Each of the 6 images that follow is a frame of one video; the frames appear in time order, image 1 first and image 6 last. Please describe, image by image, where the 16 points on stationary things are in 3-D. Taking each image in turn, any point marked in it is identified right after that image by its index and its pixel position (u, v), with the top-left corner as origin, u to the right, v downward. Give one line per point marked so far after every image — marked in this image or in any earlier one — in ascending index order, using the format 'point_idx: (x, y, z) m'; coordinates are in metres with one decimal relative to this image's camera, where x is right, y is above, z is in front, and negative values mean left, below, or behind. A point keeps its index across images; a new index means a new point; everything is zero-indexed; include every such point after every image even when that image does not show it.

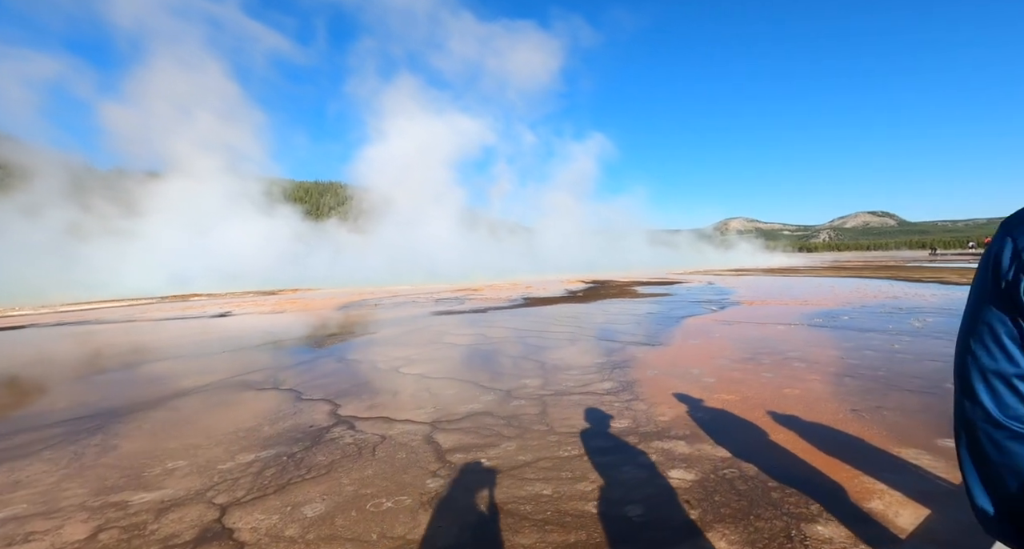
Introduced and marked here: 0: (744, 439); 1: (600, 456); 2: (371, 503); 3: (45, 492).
0: (+2.3, -1.6, +4.5) m
1: (+0.8, -1.6, +4.0) m
2: (-0.9, -1.5, +3.2) m
3: (-3.2, -1.5, +3.3) m
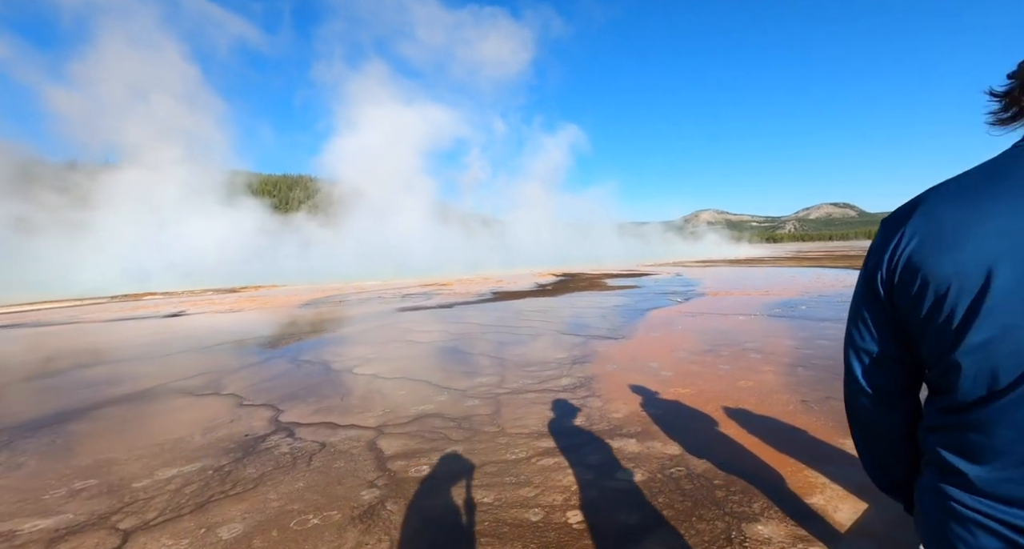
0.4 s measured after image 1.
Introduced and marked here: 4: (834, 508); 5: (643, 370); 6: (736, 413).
0: (+1.8, -1.5, +4.5) m
1: (+0.3, -1.5, +3.9) m
2: (-1.3, -1.5, +2.9) m
3: (-3.7, -1.5, +2.9) m
4: (+2.1, -1.5, +3.1) m
5: (+1.9, -1.4, +6.9) m
6: (+2.4, -1.5, +5.0) m
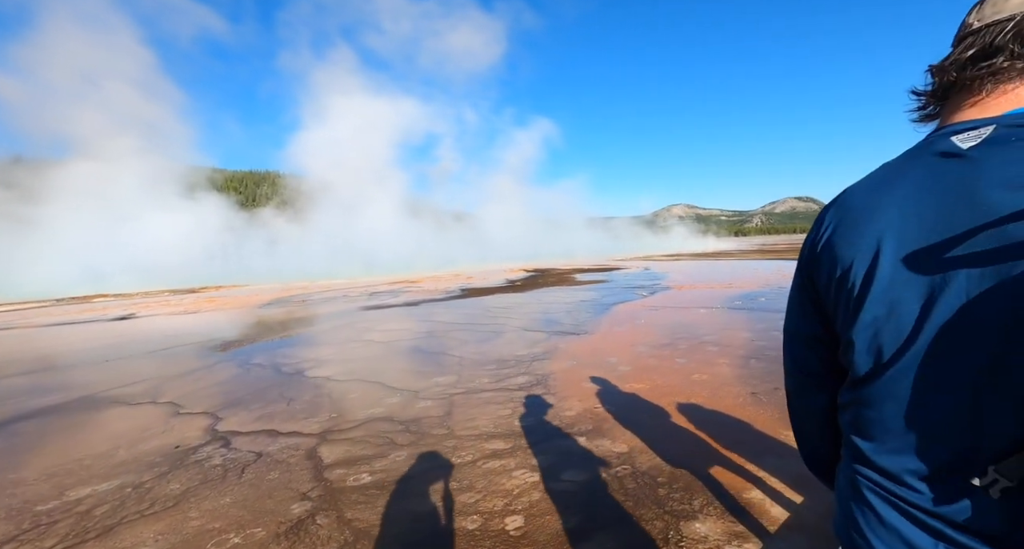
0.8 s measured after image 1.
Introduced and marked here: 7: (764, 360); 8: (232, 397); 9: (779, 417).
0: (+1.3, -1.5, +4.5) m
1: (-0.1, -1.5, +3.8) m
2: (-1.7, -1.6, +2.8) m
3: (-4.0, -1.6, +2.6) m
4: (+1.7, -1.5, +3.1) m
5: (+1.3, -1.3, +6.9) m
6: (+1.9, -1.4, +5.0) m
7: (+3.7, -1.3, +6.9) m
8: (-3.4, -1.5, +5.7) m
9: (+2.7, -1.4, +4.7) m
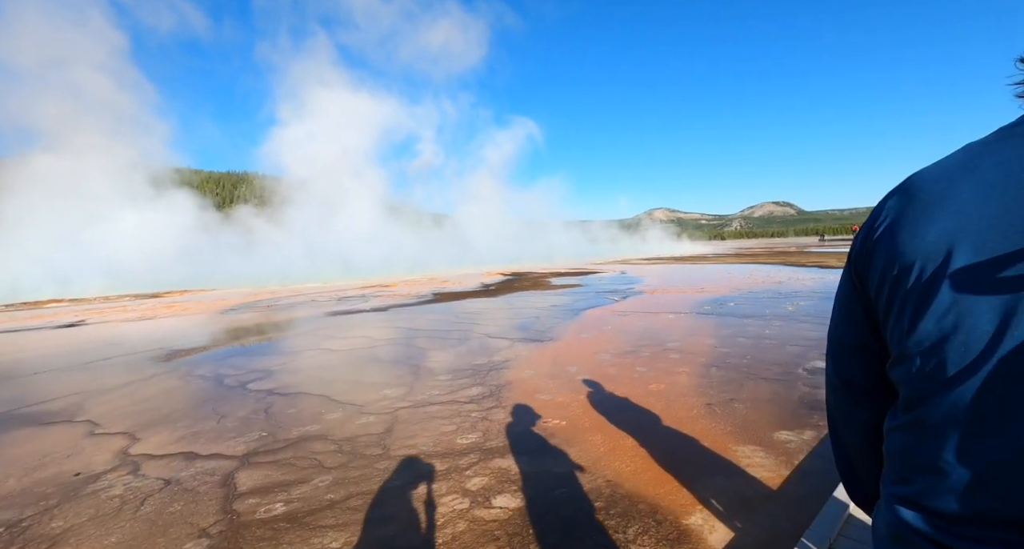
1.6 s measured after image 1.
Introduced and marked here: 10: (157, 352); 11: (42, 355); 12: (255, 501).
0: (+0.8, -1.6, +4.3) m
1: (-0.6, -1.6, +3.5) m
2: (-2.2, -1.6, +2.4) m
3: (-4.5, -1.6, +2.2) m
4: (+1.2, -1.6, +2.9) m
5: (+0.7, -1.4, +6.7) m
6: (+1.3, -1.5, +4.9) m
7: (+3.1, -1.3, +6.8) m
8: (-4.0, -1.6, +5.3) m
9: (+2.1, -1.5, +4.5) m
10: (-7.5, -1.6, +10.0) m
11: (-10.5, -1.8, +10.5) m
12: (-1.8, -1.6, +3.3) m
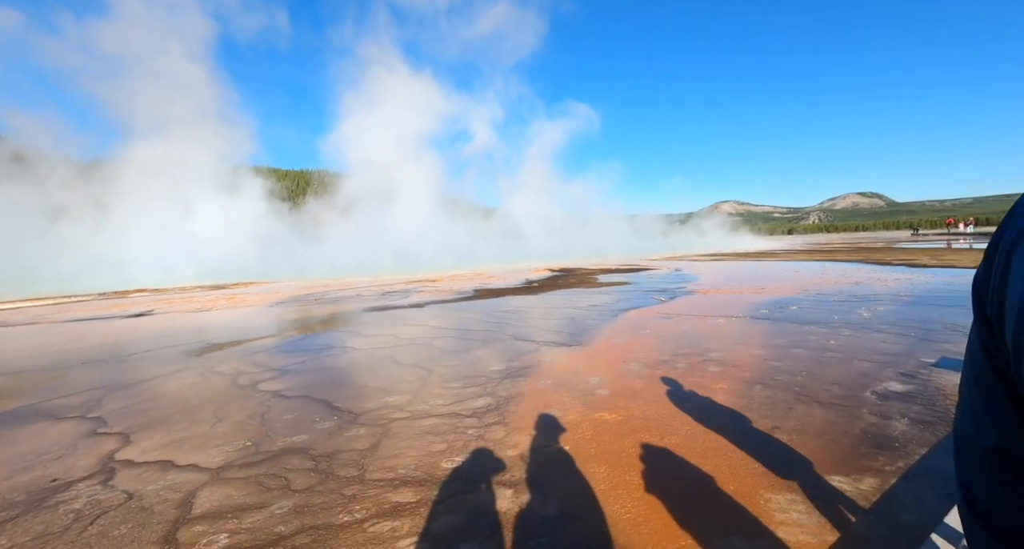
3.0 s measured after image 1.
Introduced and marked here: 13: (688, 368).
0: (+0.7, -1.6, +3.7) m
1: (-0.8, -1.6, +3.1) m
2: (-2.5, -1.7, +2.2) m
3: (-4.8, -1.7, +2.2) m
4: (+1.0, -1.6, +2.3) m
5: (+0.9, -1.4, +6.1) m
6: (+1.3, -1.6, +4.2) m
7: (+3.3, -1.4, +5.9) m
8: (-3.9, -1.6, +5.3) m
9: (+2.1, -1.6, +3.8) m
10: (-6.9, -1.5, +10.3) m
11: (-9.7, -1.7, +11.2) m
12: (-2.0, -1.6, +3.0) m
13: (+2.6, -1.4, +6.8) m
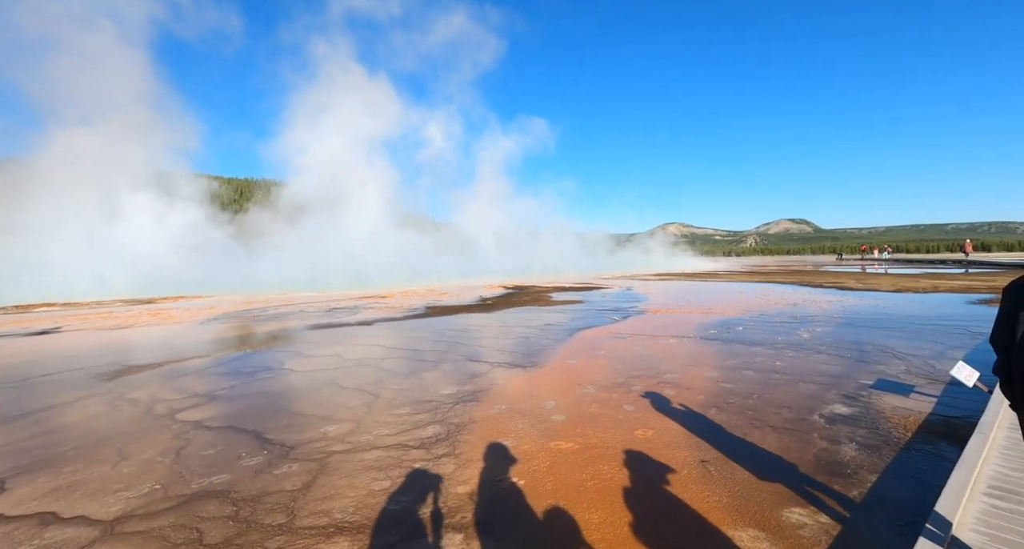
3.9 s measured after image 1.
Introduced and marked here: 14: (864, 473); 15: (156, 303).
0: (+0.3, -1.8, +3.4) m
1: (-1.1, -1.7, +2.7) m
2: (-2.7, -1.7, +1.6) m
3: (-5.0, -1.7, +1.4) m
4: (+0.8, -1.8, +2.0) m
5: (+0.3, -1.7, +5.8) m
6: (+0.9, -1.8, +4.0) m
7: (+2.7, -1.7, +5.9) m
8: (-4.4, -1.7, +4.5) m
9: (+1.7, -1.8, +3.6) m
10: (-7.9, -1.8, +9.2) m
11: (-10.8, -1.9, +9.9) m
12: (-2.3, -1.7, +2.5) m
13: (+1.9, -1.7, +6.7) m
14: (+3.1, -1.7, +4.1) m
15: (-15.4, -1.3, +20.3) m
